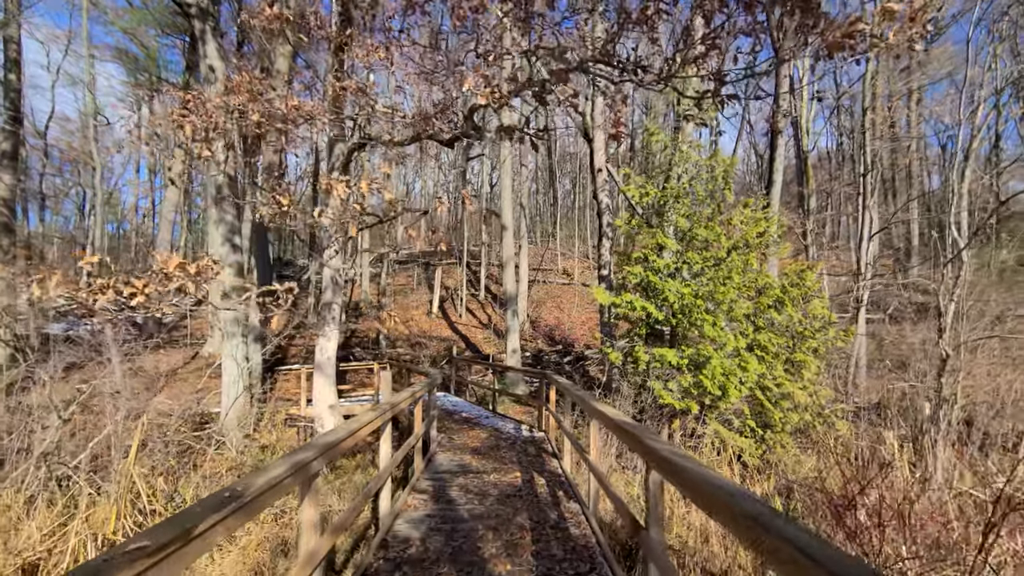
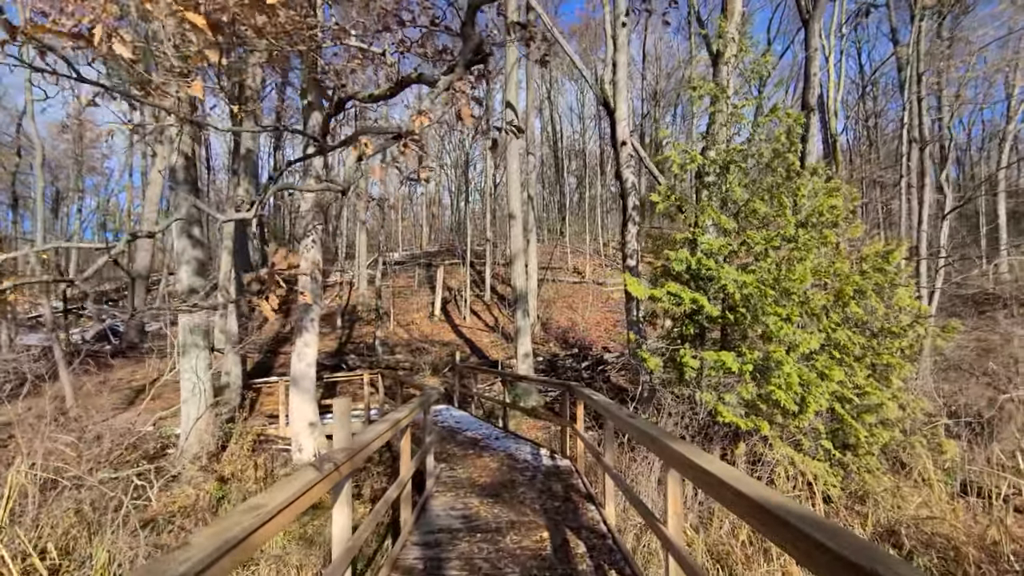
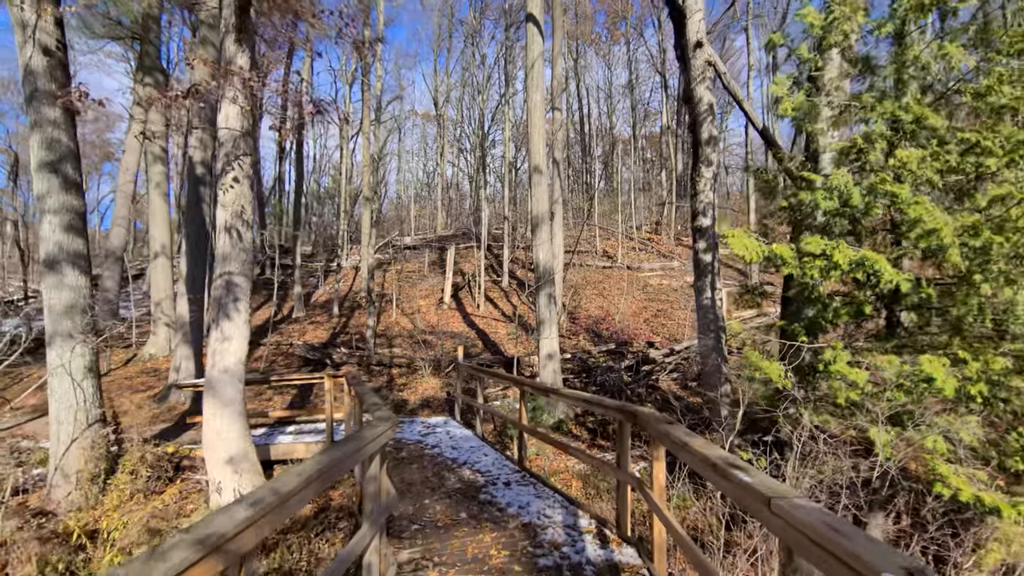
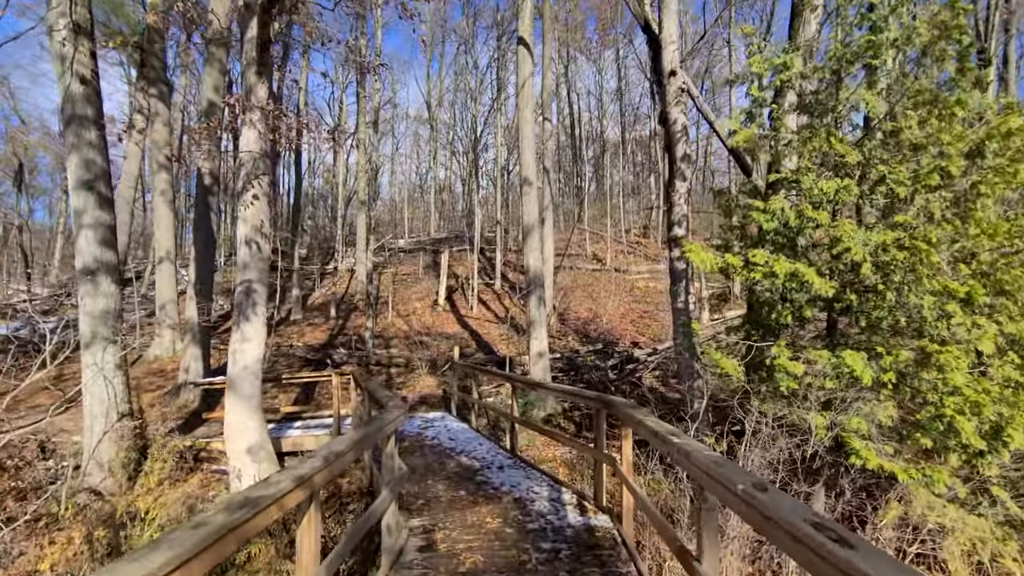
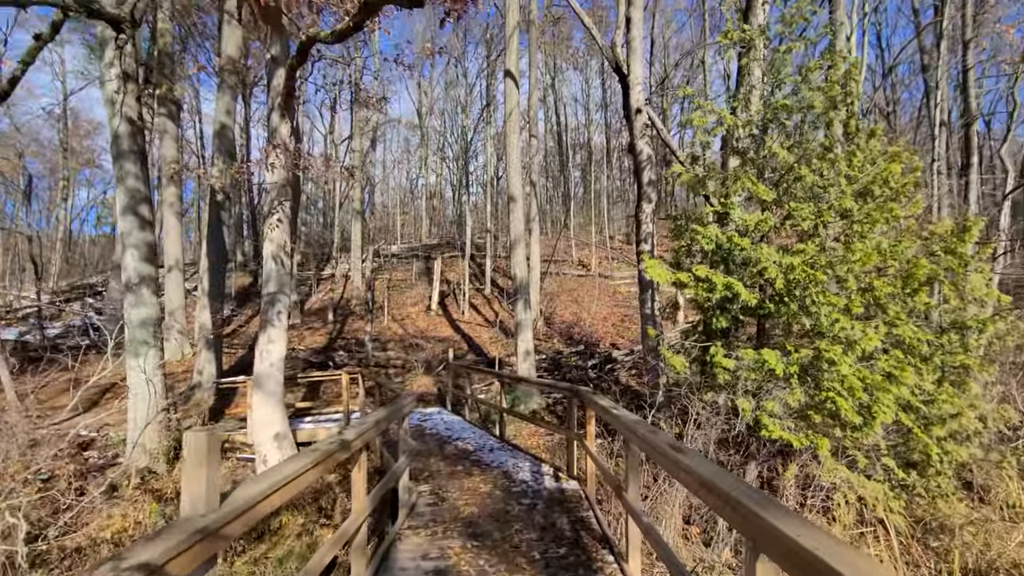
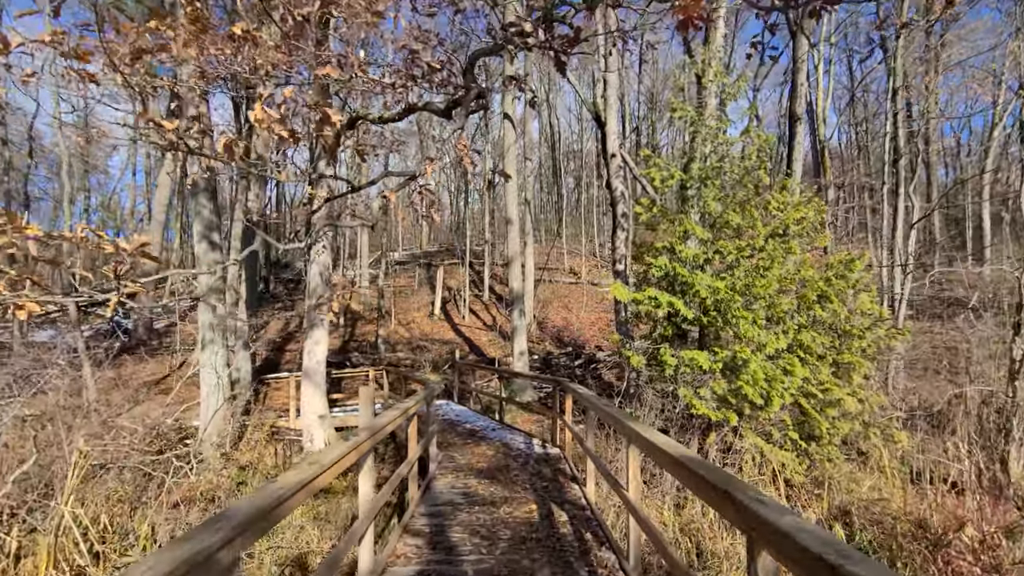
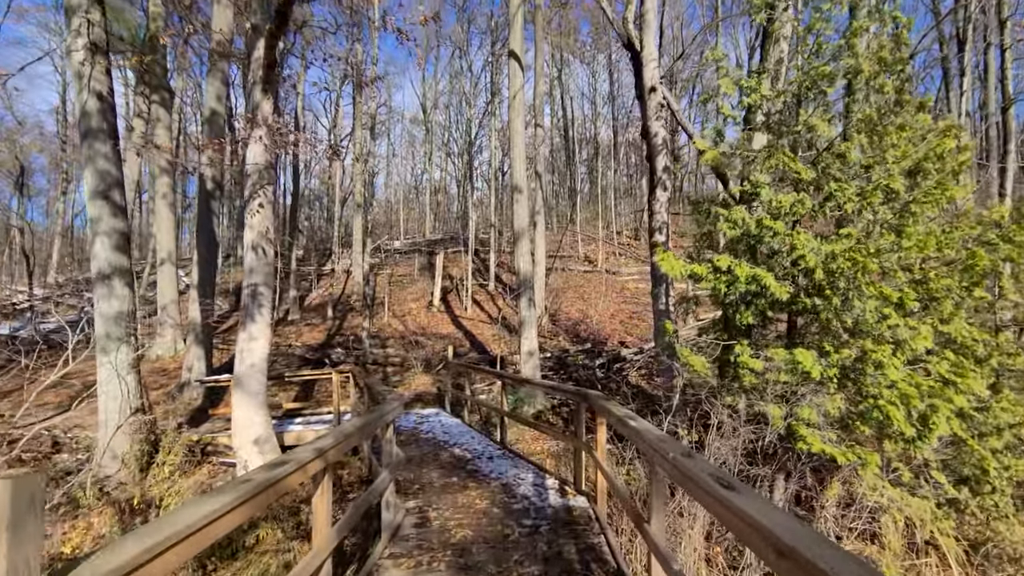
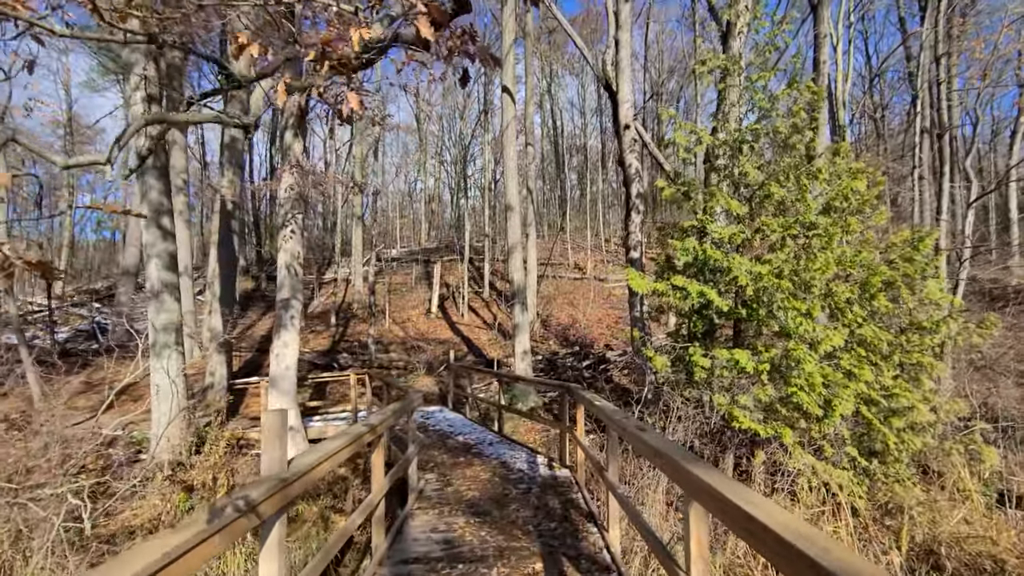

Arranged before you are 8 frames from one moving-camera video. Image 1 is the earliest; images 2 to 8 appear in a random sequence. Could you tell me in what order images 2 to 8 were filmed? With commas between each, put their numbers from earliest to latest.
6, 2, 8, 5, 7, 4, 3
